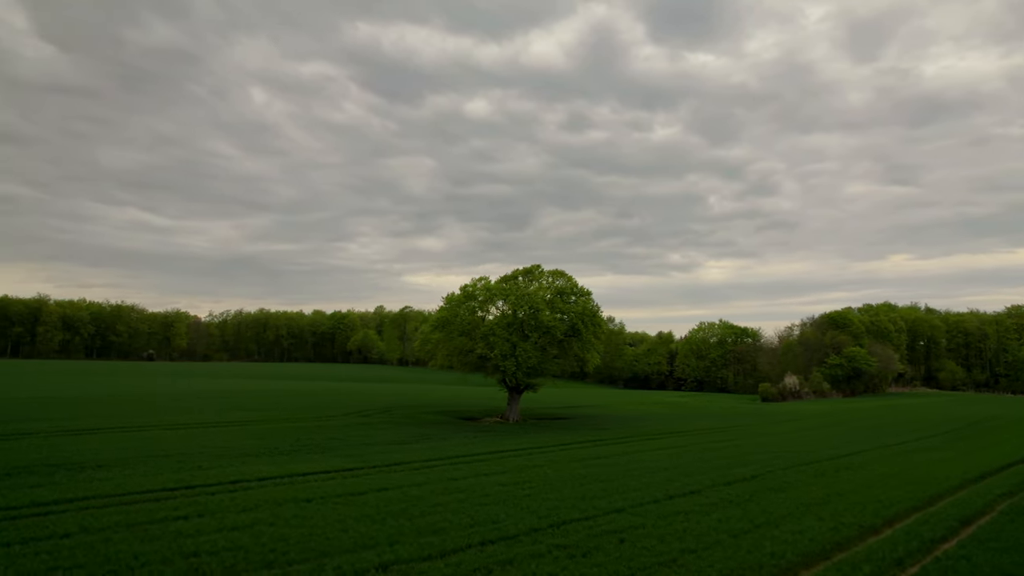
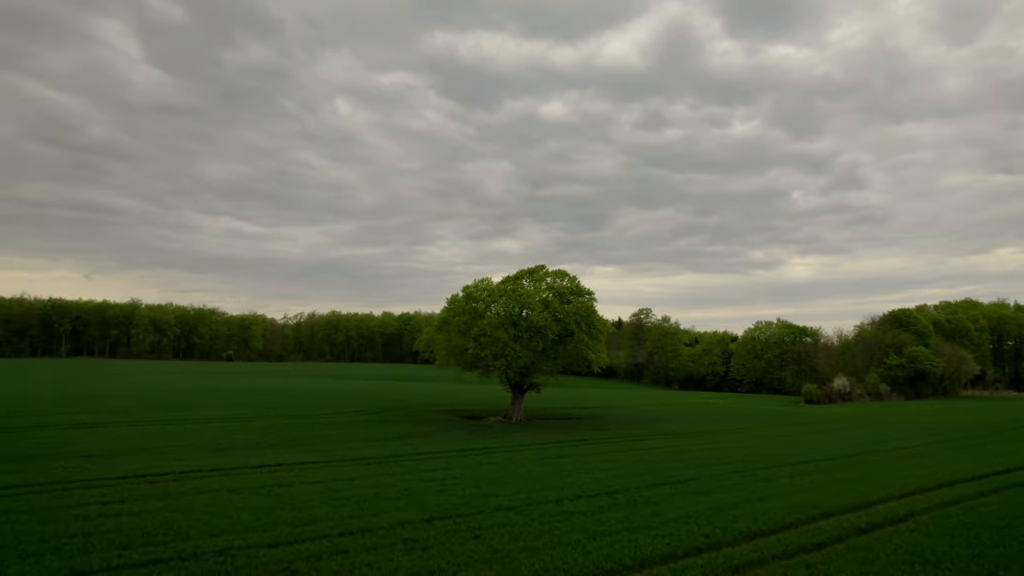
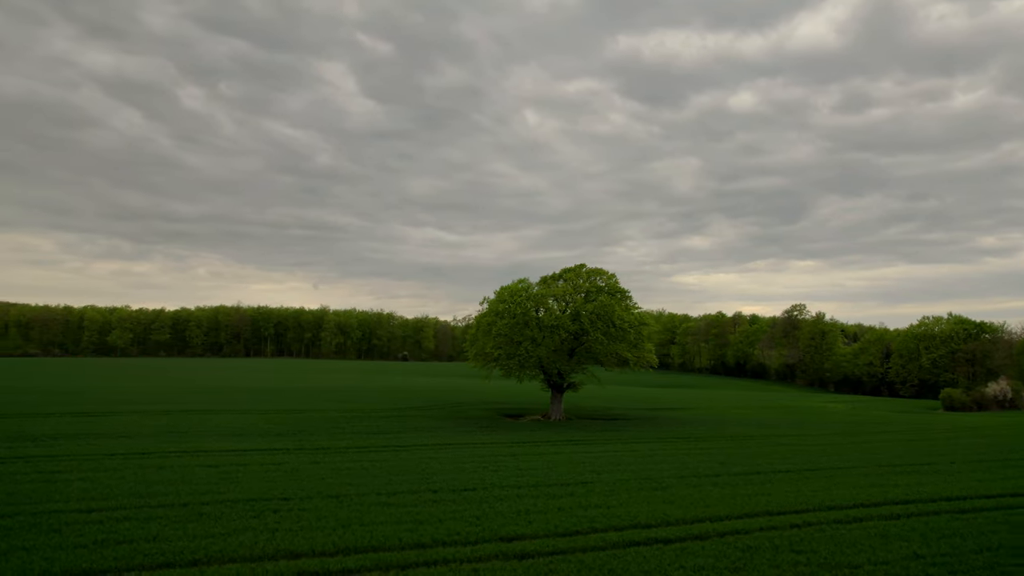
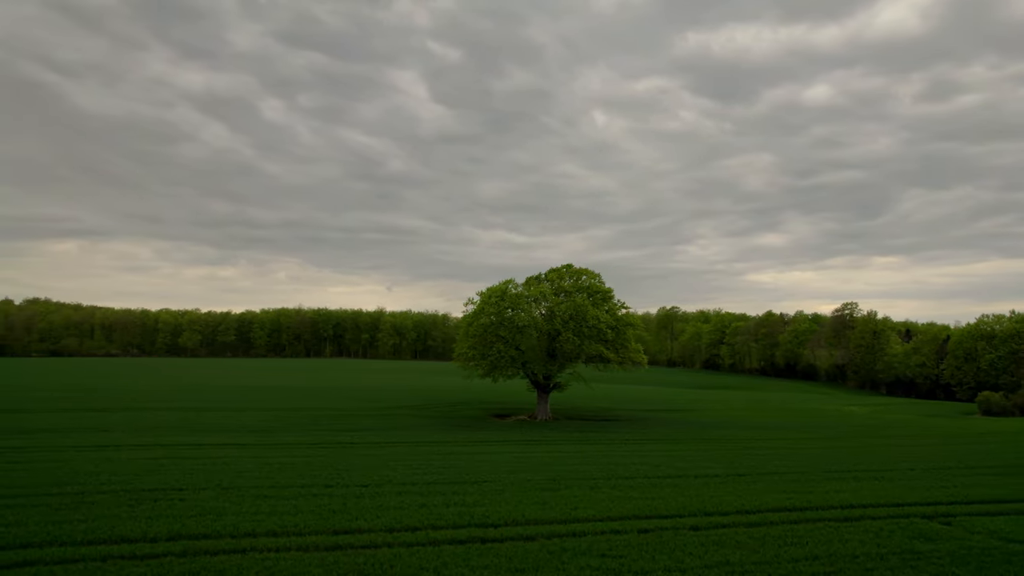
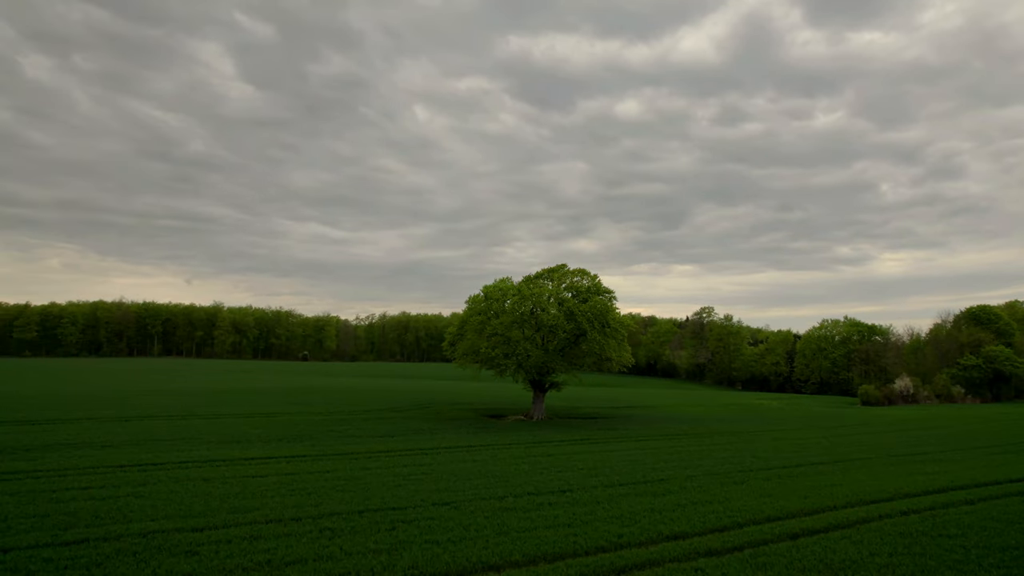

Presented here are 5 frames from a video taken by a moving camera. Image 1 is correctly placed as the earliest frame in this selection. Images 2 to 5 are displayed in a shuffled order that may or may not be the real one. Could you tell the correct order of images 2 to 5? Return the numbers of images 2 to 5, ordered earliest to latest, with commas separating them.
2, 5, 3, 4
